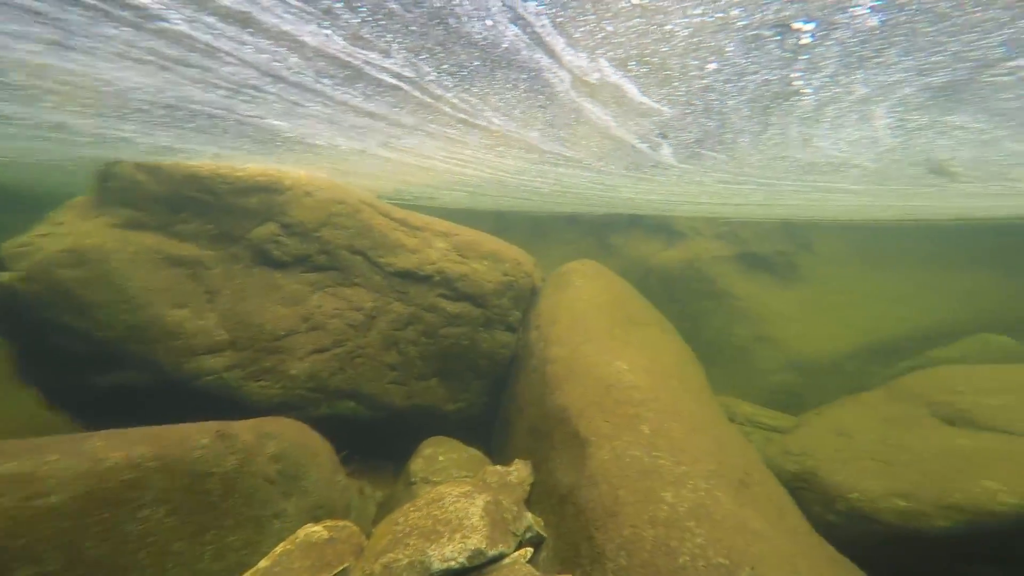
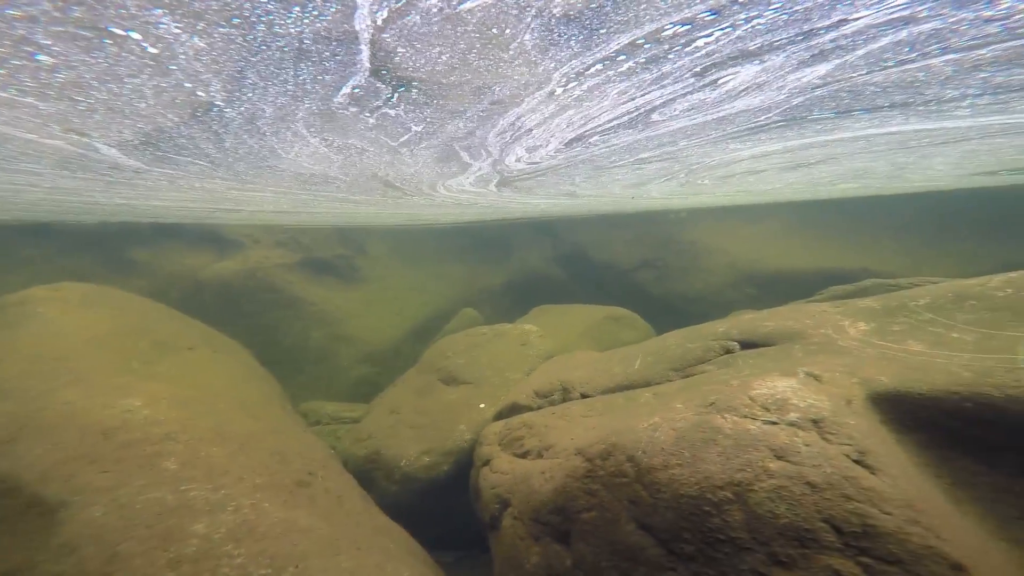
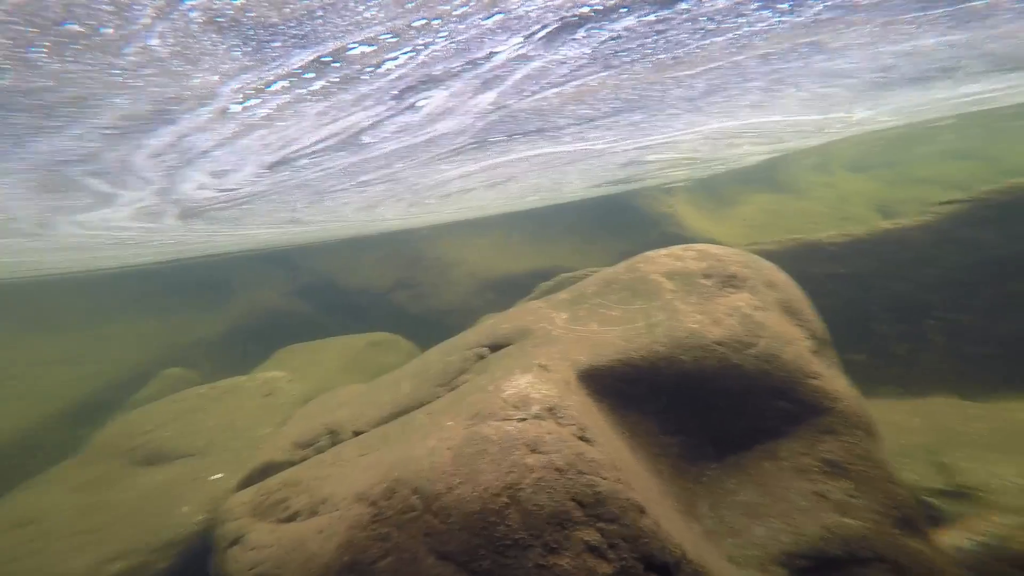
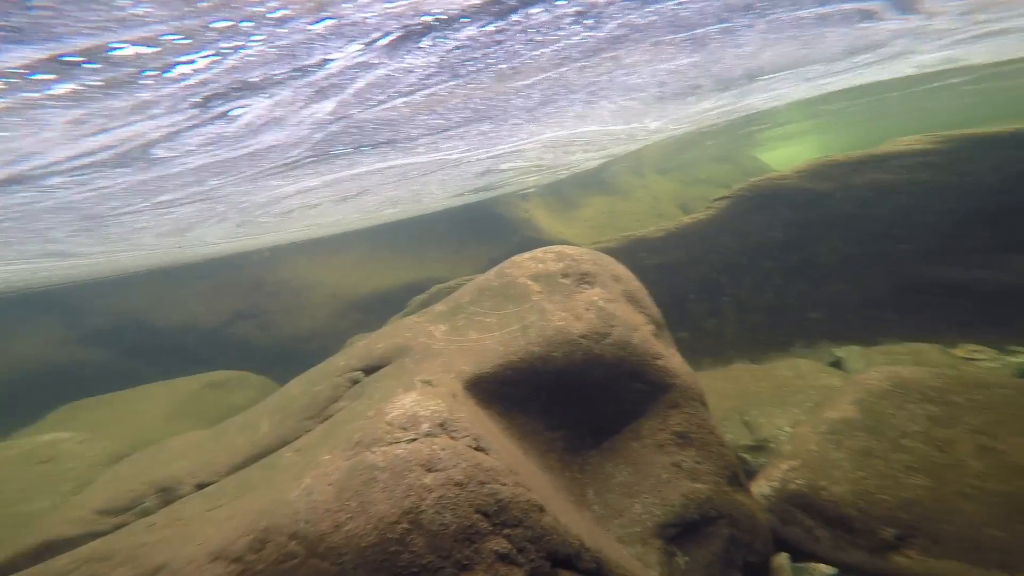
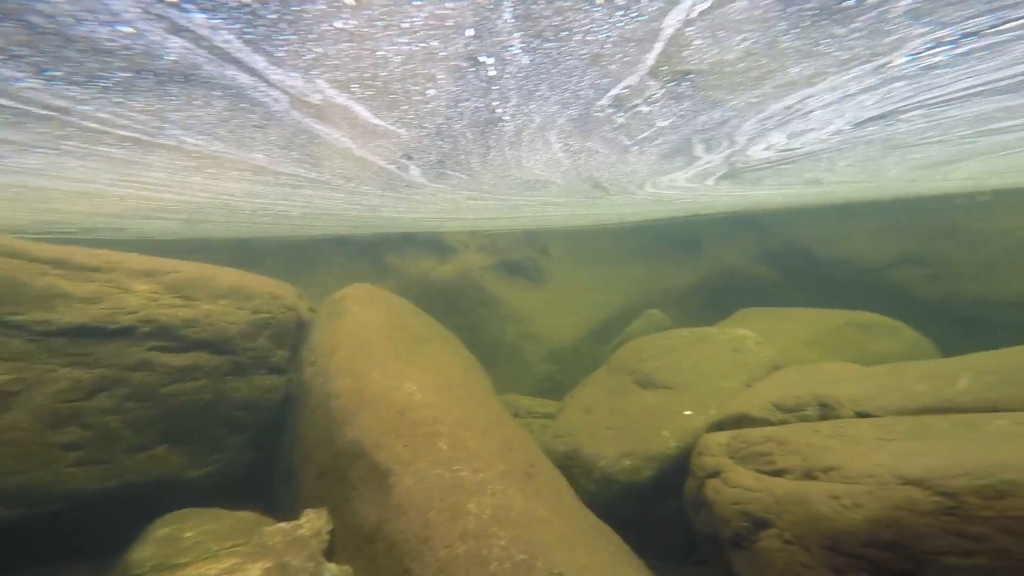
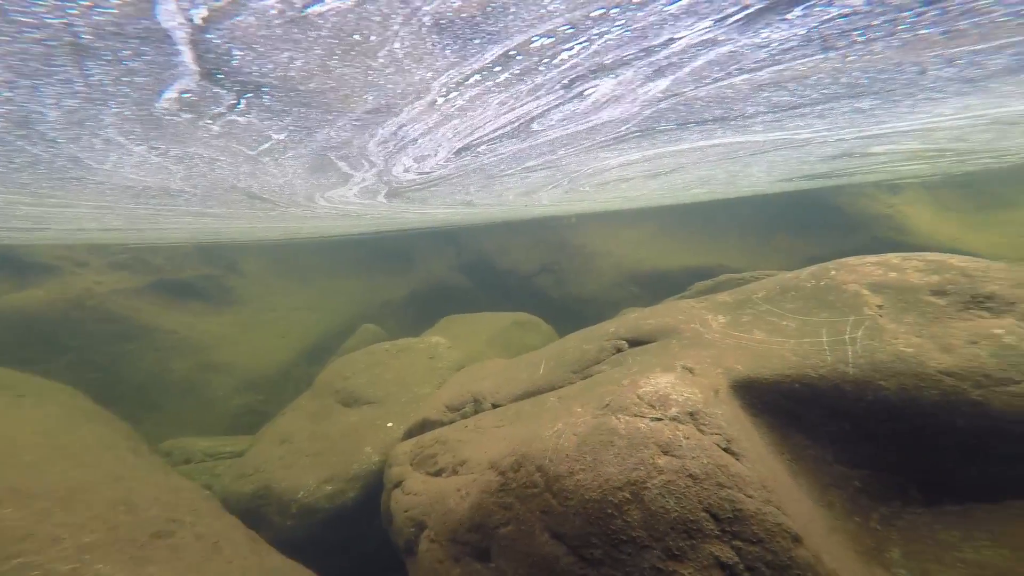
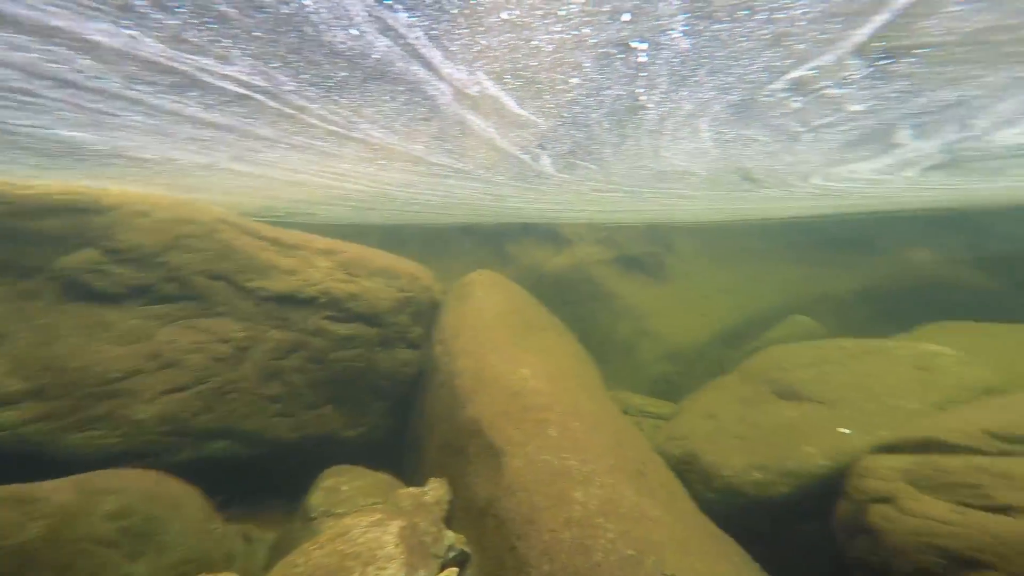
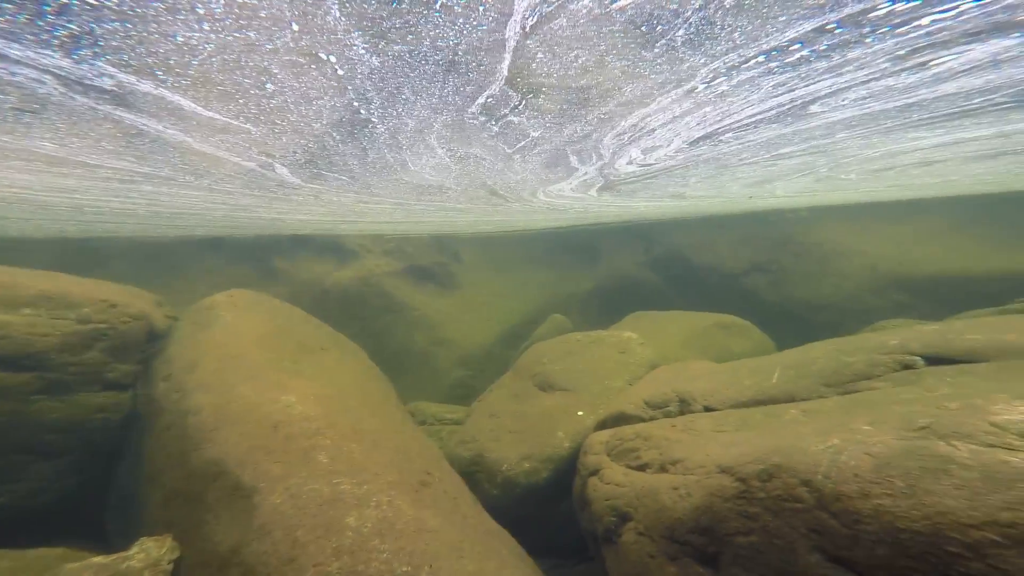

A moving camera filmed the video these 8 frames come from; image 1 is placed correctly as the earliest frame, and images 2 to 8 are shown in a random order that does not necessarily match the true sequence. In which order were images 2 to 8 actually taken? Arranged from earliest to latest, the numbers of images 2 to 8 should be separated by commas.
7, 5, 8, 2, 6, 3, 4
